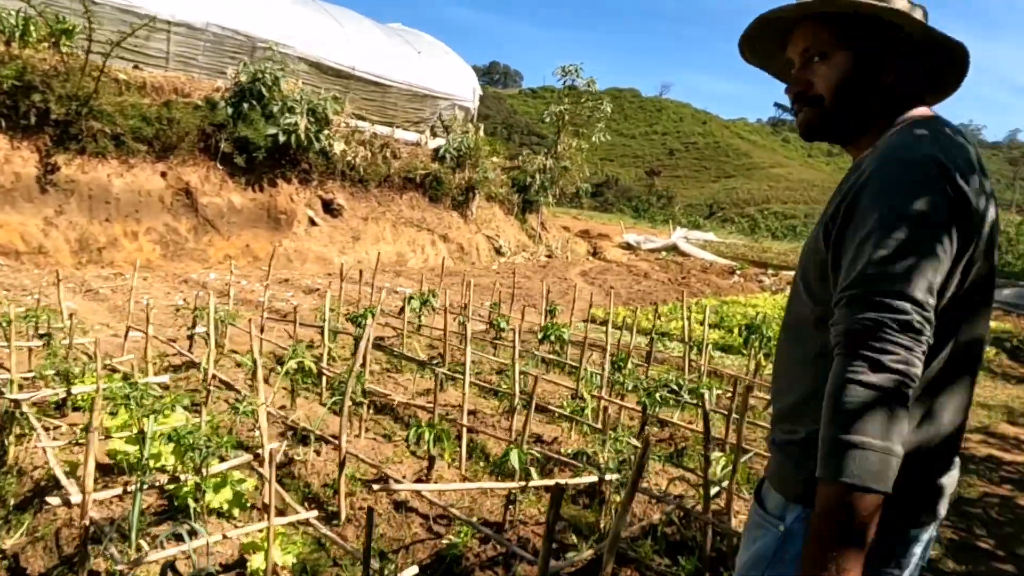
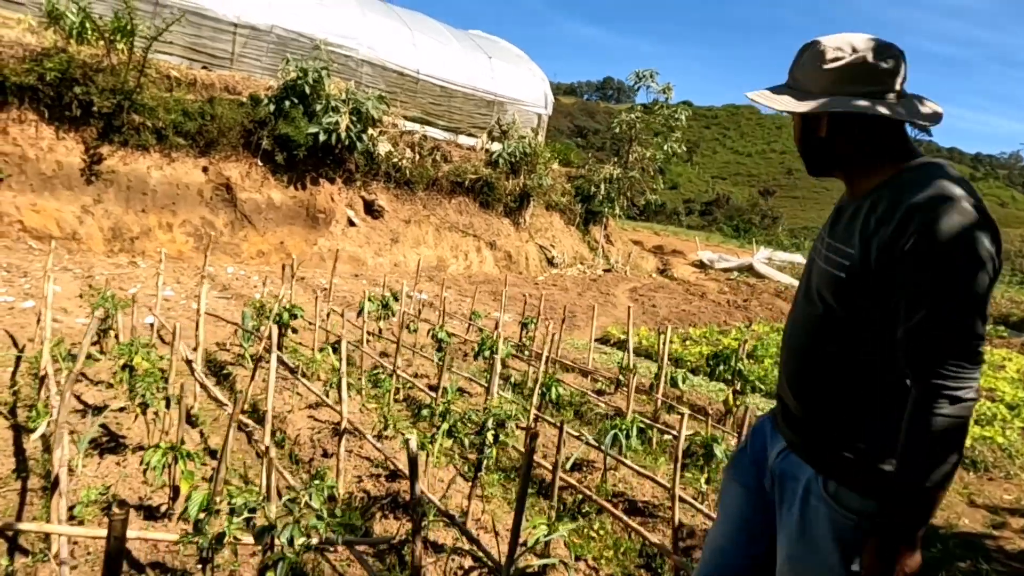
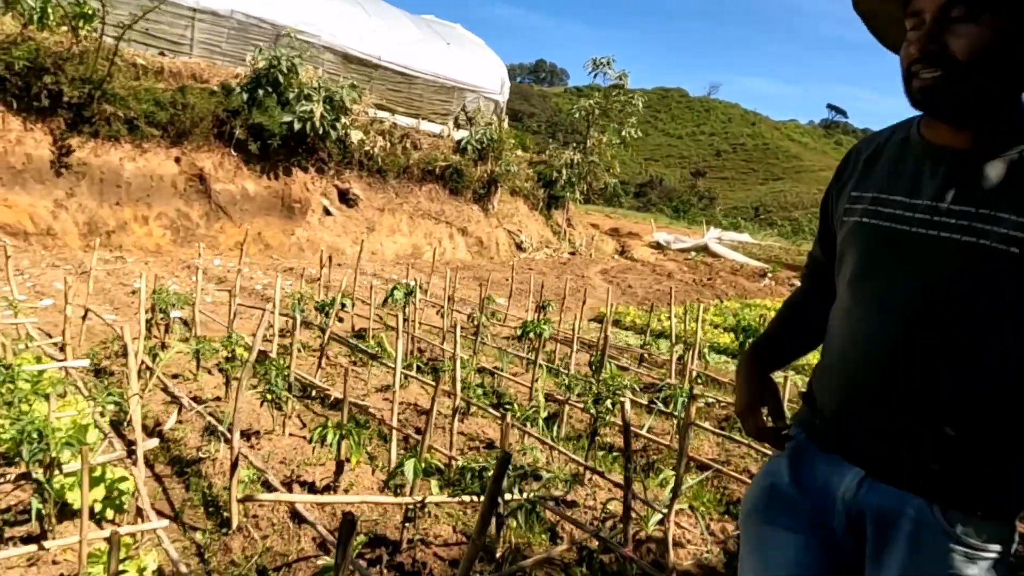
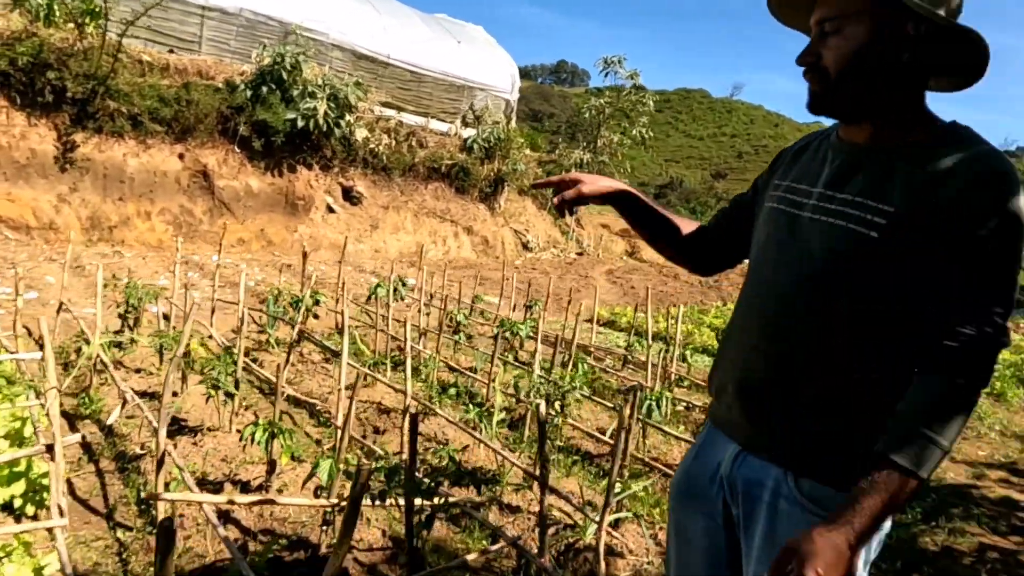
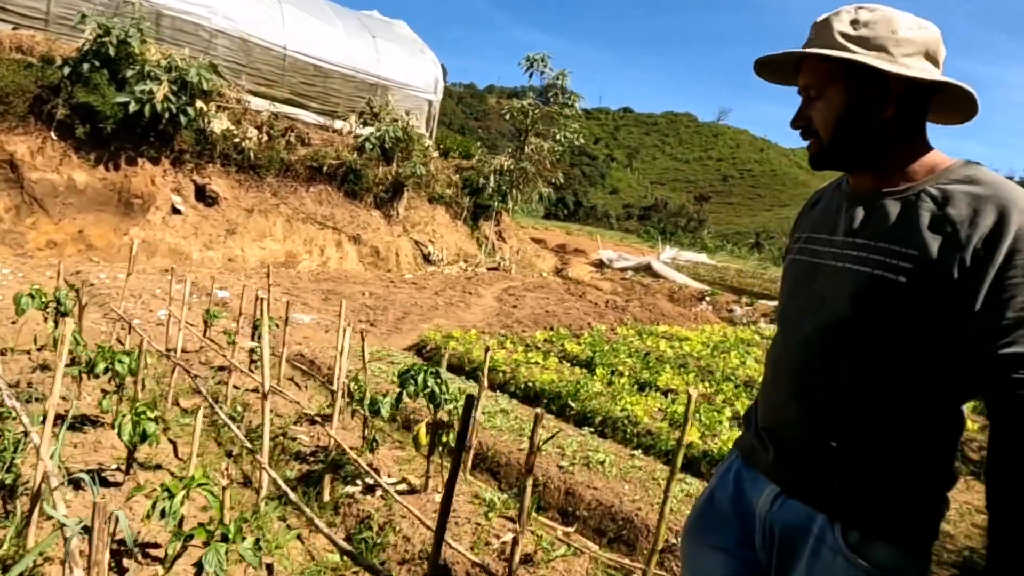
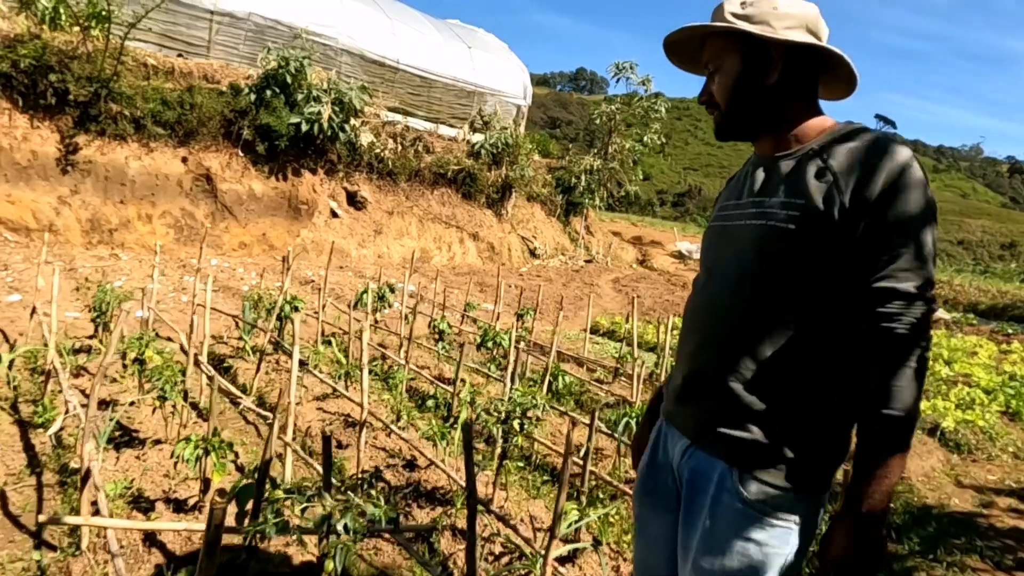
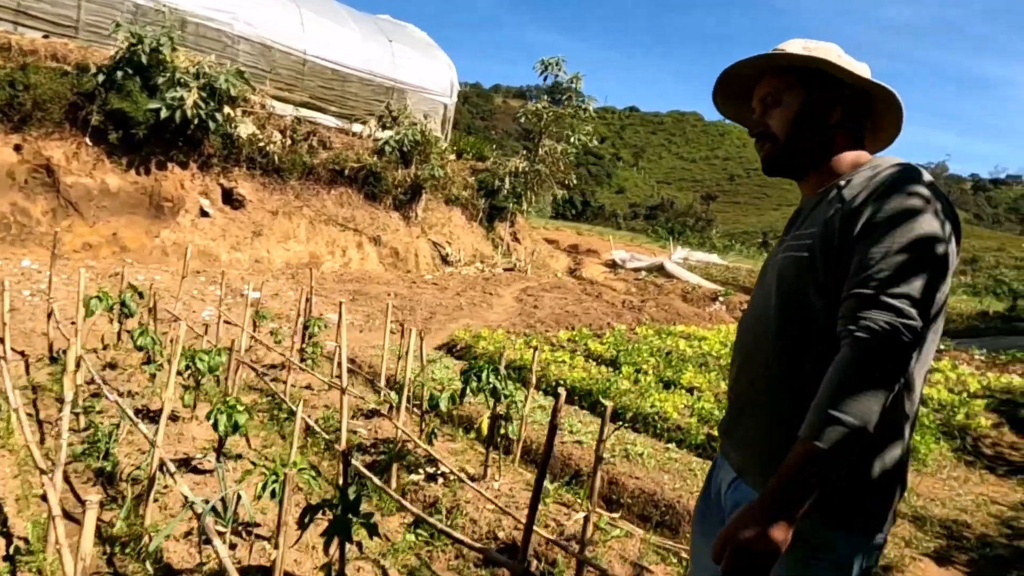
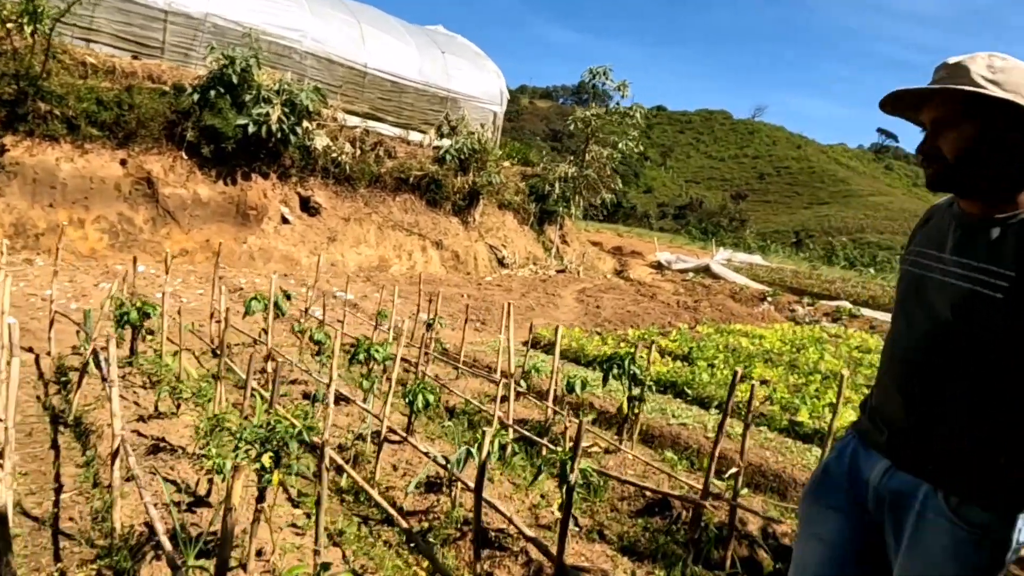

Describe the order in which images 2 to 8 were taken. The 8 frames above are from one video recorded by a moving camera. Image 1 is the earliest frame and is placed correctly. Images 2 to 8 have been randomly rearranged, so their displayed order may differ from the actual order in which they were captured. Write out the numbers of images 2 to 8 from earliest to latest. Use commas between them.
3, 4, 6, 2, 8, 7, 5
